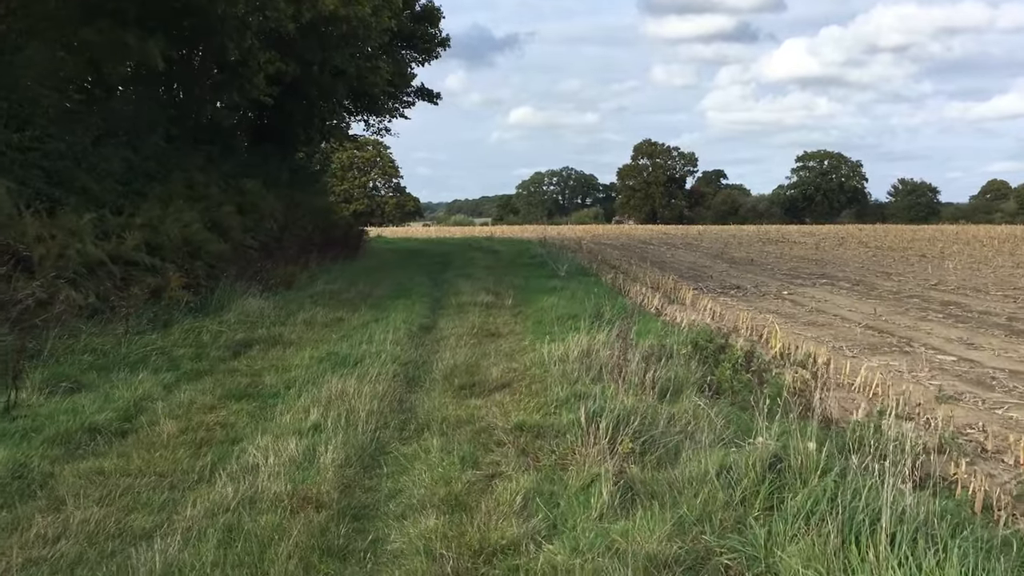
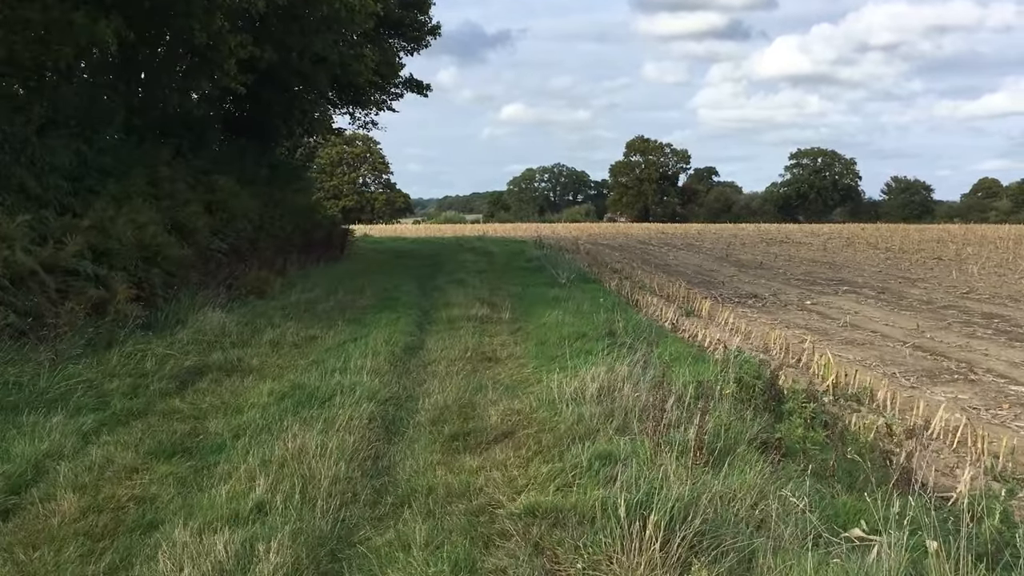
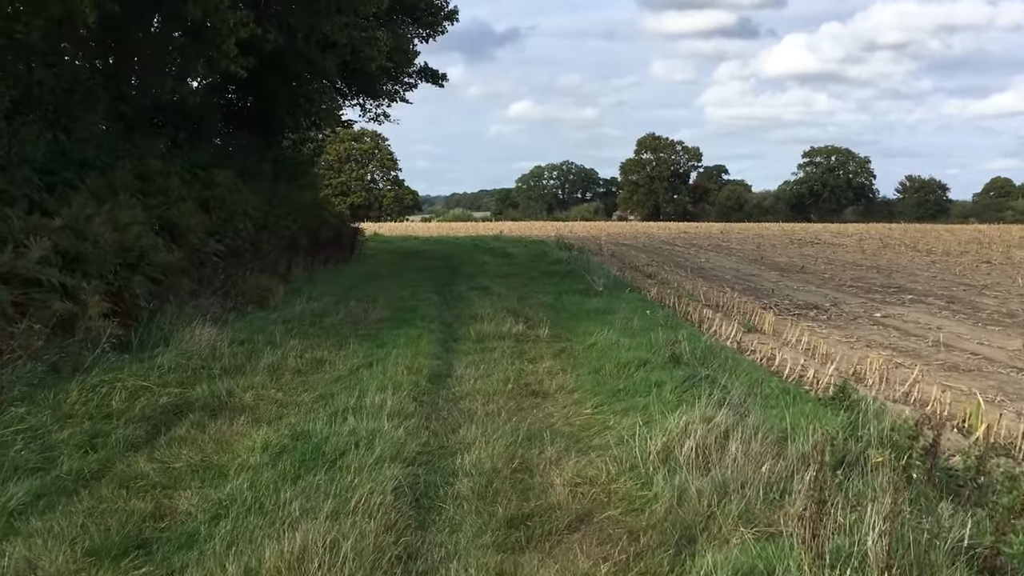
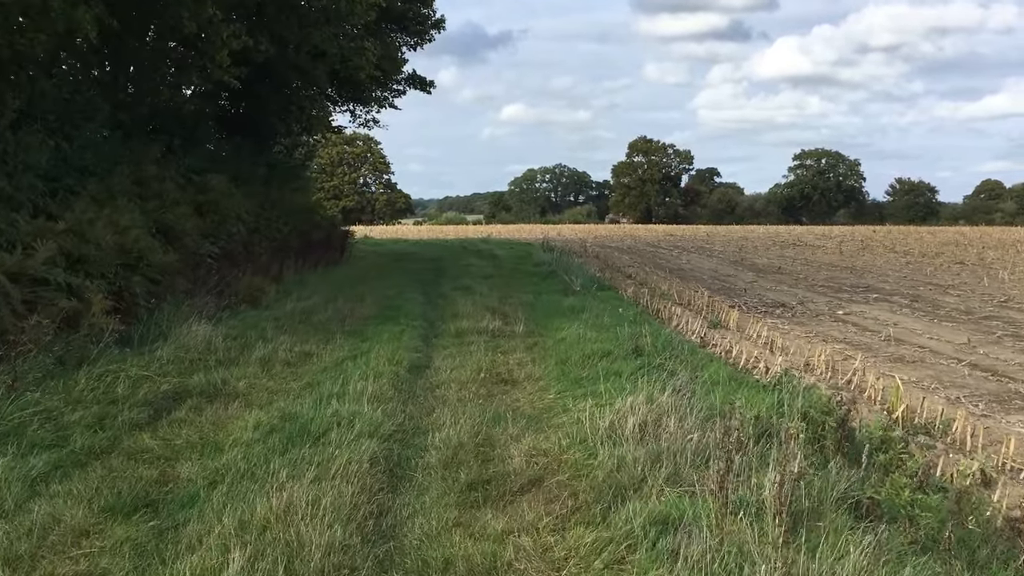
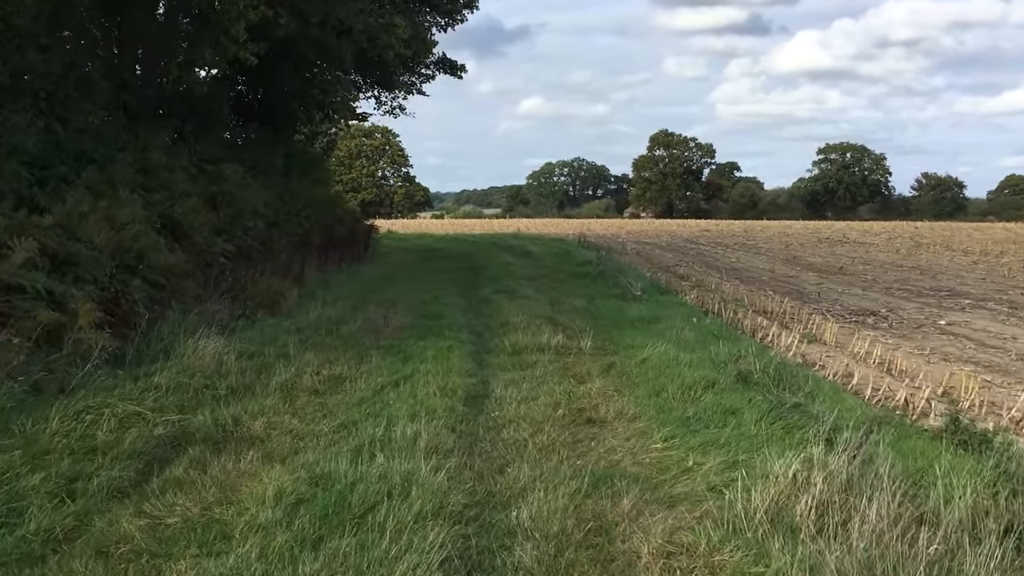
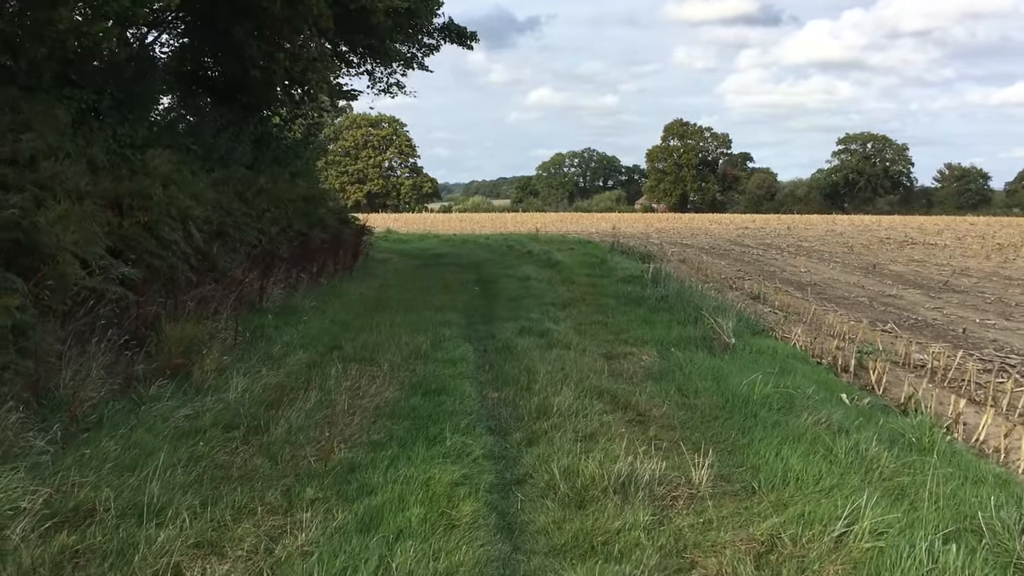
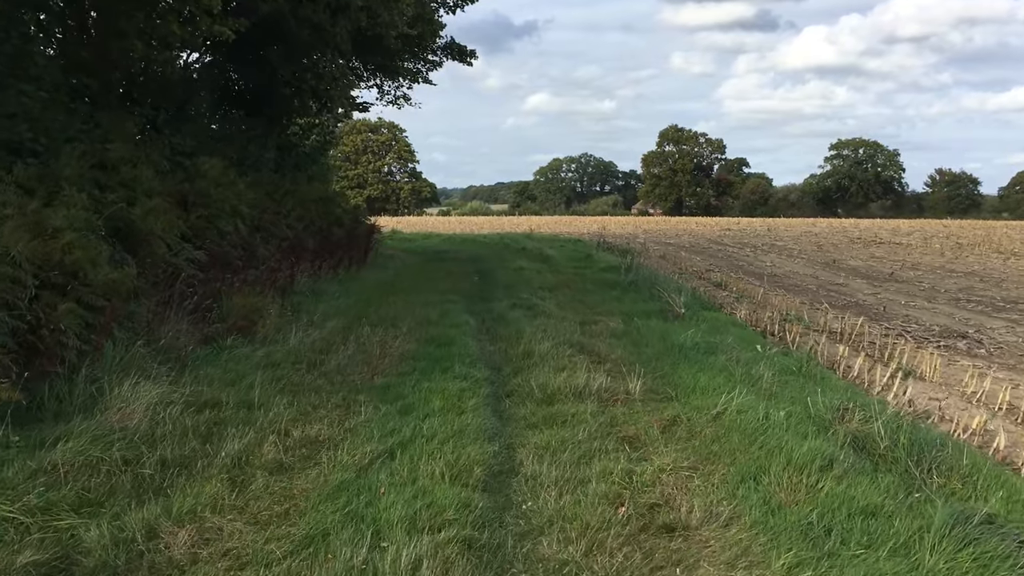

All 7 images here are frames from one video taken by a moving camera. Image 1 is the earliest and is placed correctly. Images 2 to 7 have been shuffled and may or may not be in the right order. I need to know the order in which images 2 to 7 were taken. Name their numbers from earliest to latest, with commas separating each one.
2, 4, 3, 5, 7, 6
